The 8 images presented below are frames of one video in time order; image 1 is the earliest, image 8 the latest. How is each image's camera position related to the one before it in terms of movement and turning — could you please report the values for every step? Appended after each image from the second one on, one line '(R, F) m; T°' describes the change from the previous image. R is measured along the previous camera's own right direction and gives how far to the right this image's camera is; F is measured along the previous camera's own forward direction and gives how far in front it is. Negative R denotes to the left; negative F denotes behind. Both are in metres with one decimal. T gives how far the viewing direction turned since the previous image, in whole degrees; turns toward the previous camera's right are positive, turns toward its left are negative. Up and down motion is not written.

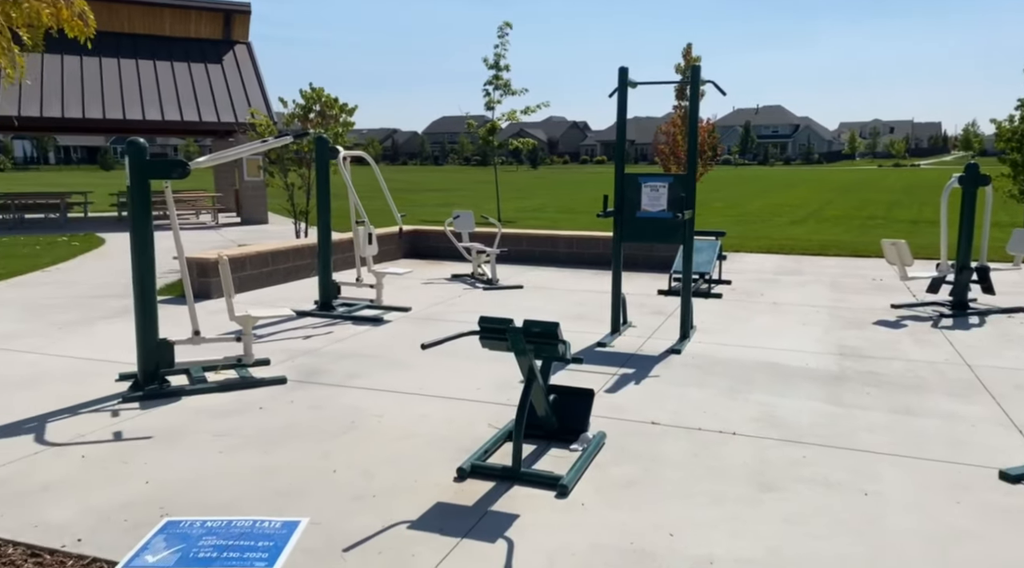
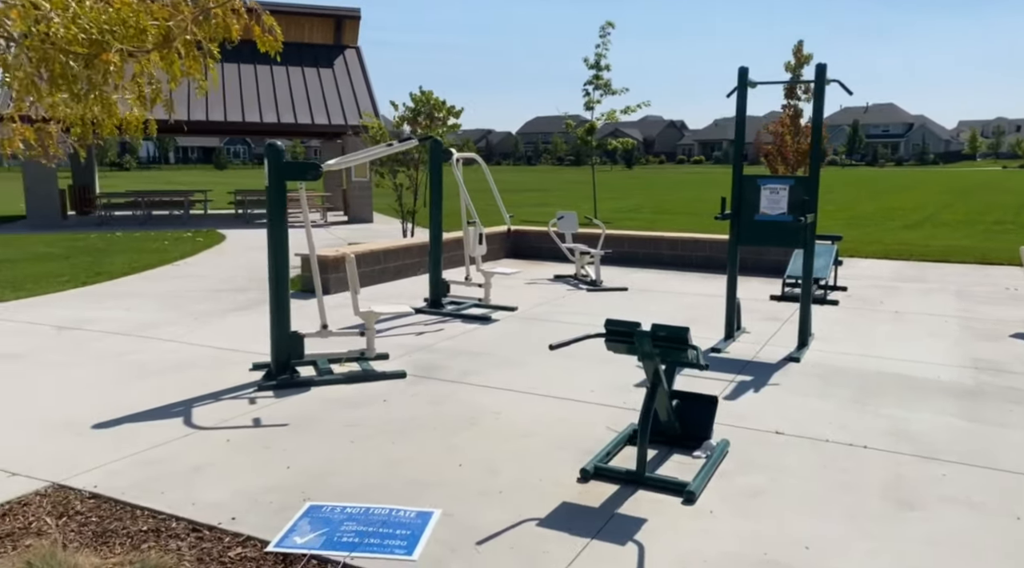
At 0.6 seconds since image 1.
(-0.2, 0.0) m; -7°
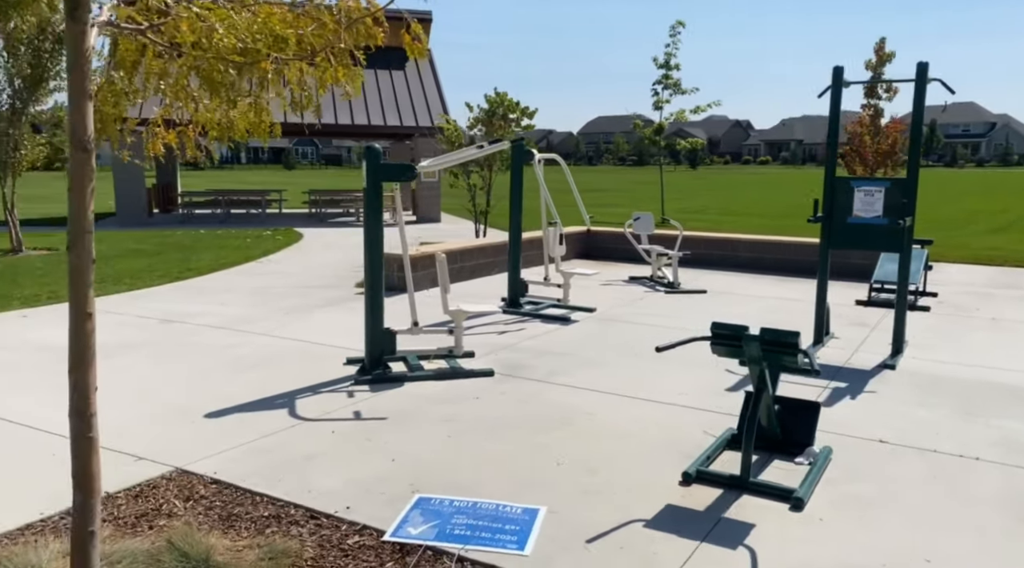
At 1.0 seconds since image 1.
(-0.2, 0.0) m; -5°
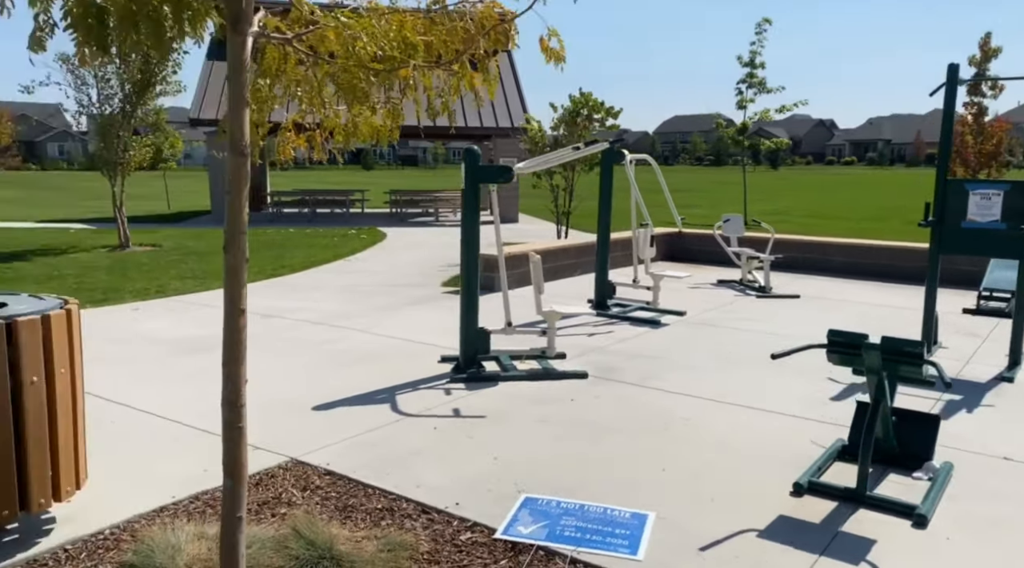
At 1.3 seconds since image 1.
(-0.2, 0.0) m; -6°
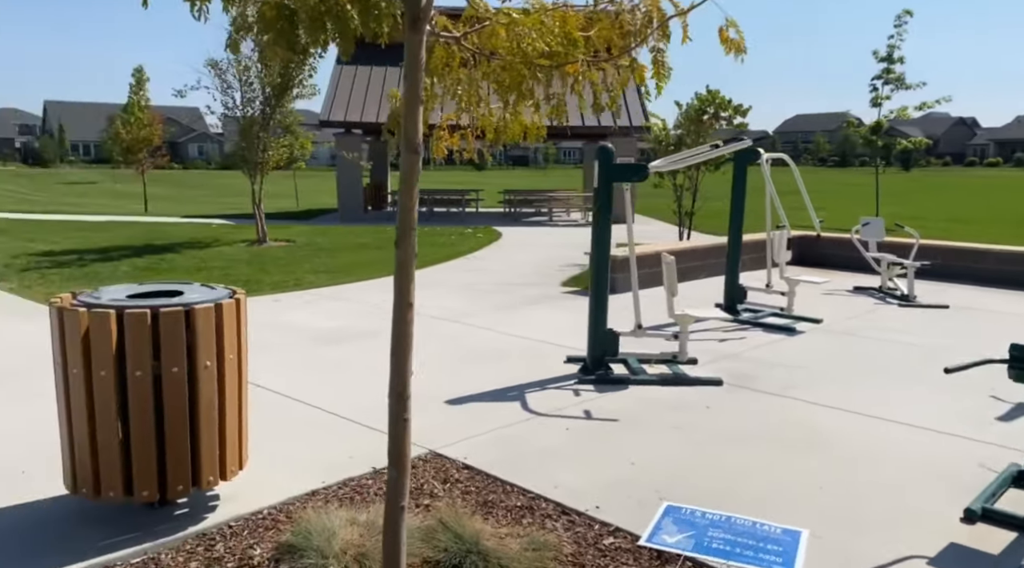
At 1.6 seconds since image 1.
(-0.2, 0.0) m; -8°
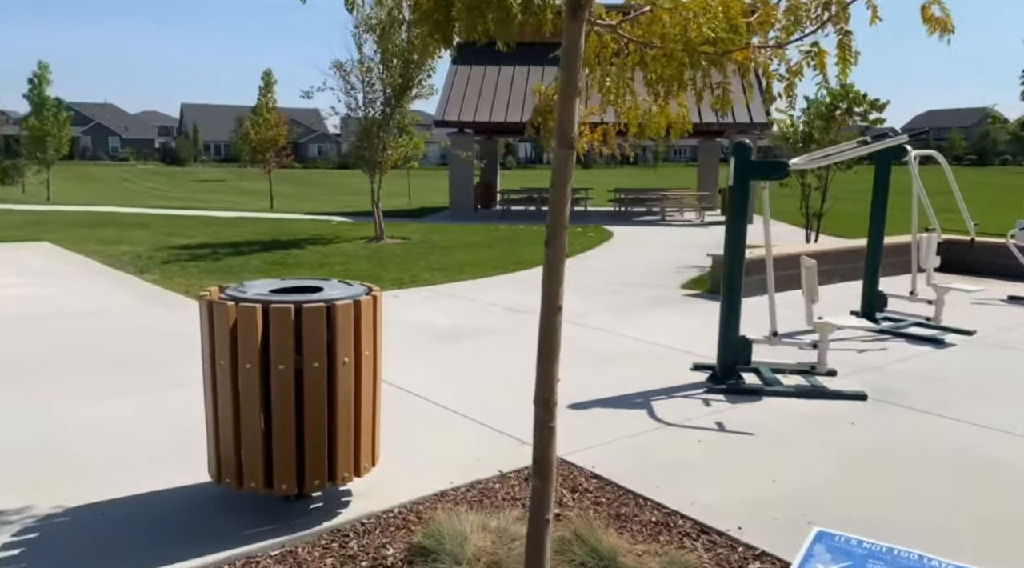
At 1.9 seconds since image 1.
(-0.1, +0.1) m; -8°
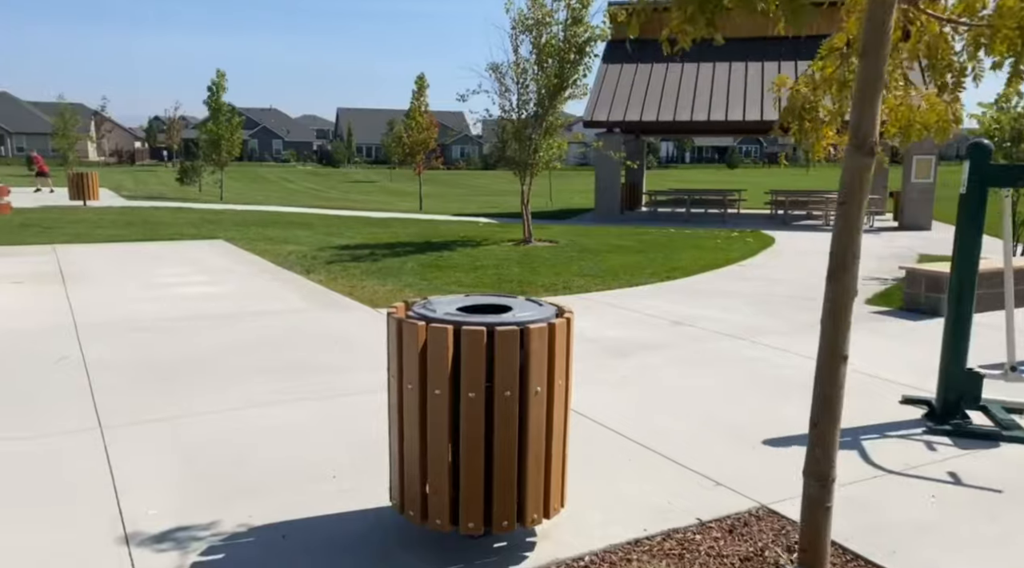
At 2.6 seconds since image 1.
(-0.3, +0.3) m; -10°
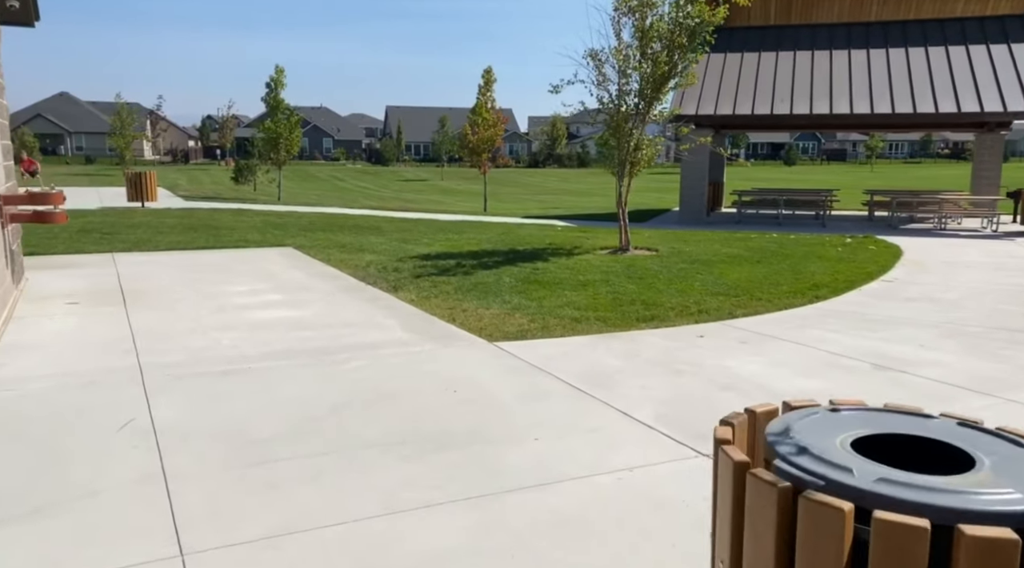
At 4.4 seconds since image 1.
(-0.9, +1.5) m; -3°
